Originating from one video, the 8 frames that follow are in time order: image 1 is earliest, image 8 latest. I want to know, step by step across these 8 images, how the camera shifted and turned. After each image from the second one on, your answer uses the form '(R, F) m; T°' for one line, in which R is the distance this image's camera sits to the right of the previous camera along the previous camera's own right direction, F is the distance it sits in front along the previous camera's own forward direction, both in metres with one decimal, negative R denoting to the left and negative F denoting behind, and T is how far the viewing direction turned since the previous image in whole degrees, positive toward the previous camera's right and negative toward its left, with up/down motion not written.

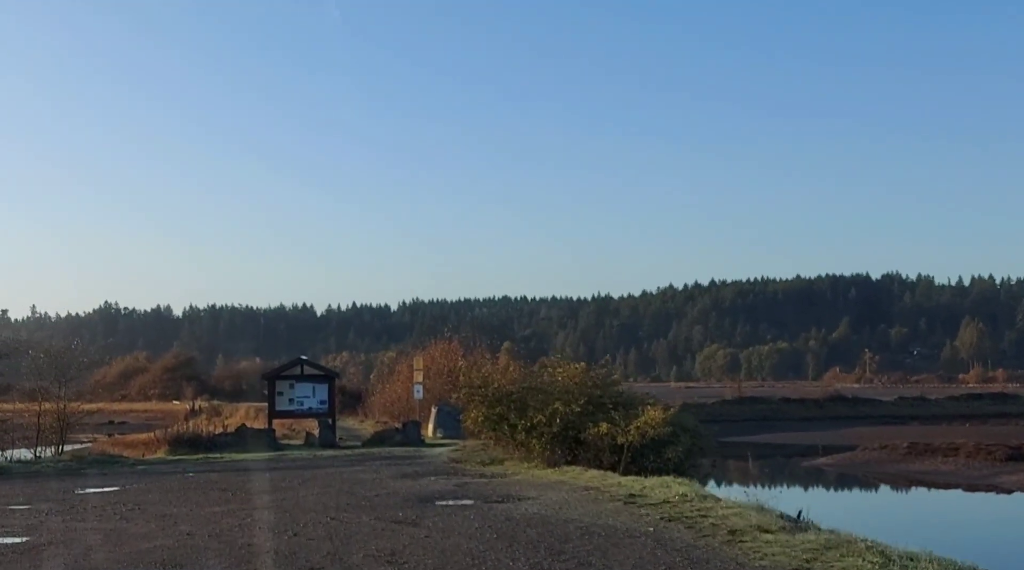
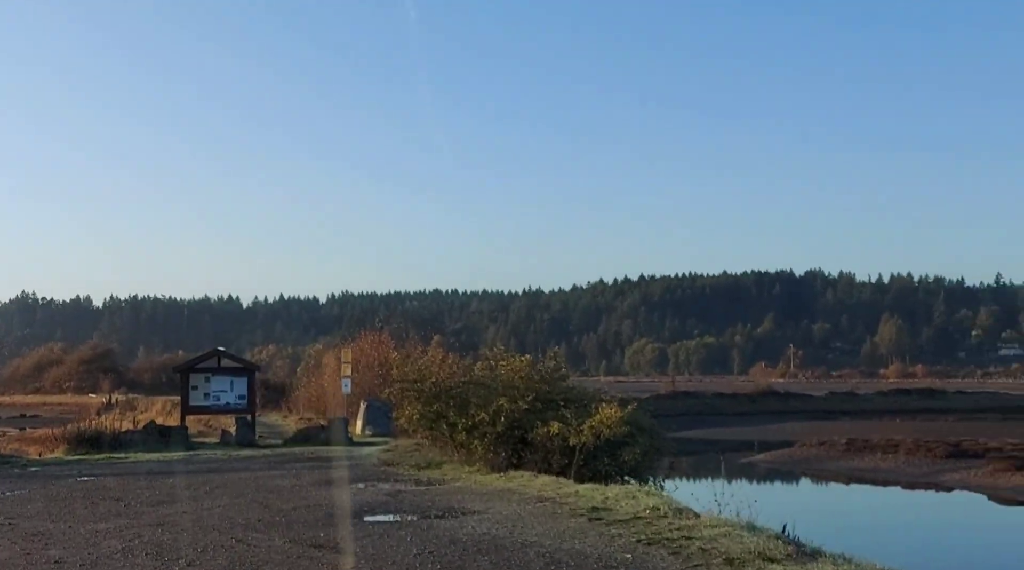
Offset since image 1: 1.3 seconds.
(-0.2, +2.1) m; +3°
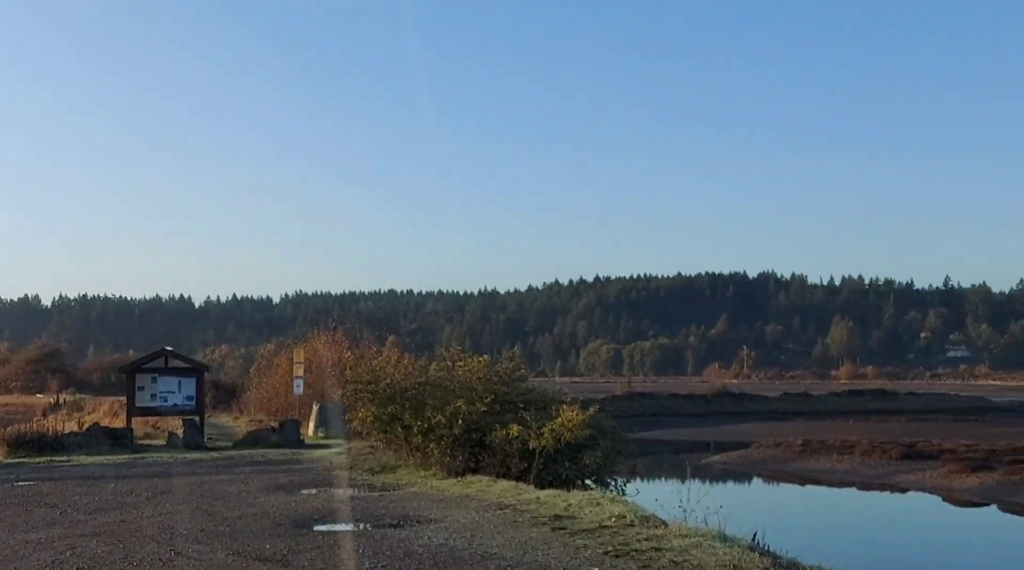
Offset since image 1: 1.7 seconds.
(0.0, +0.6) m; +2°
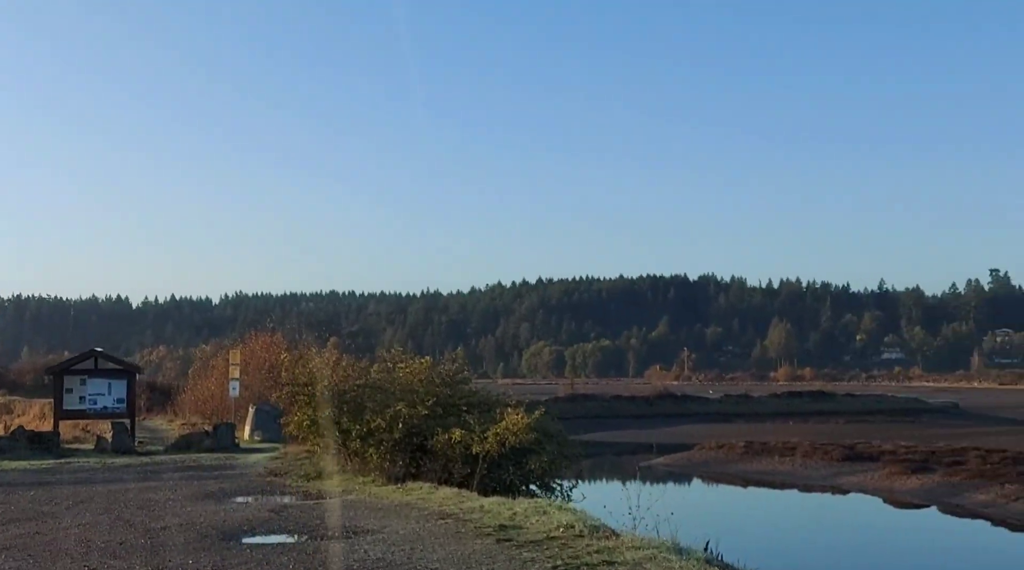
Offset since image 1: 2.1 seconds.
(0.0, +0.6) m; +3°
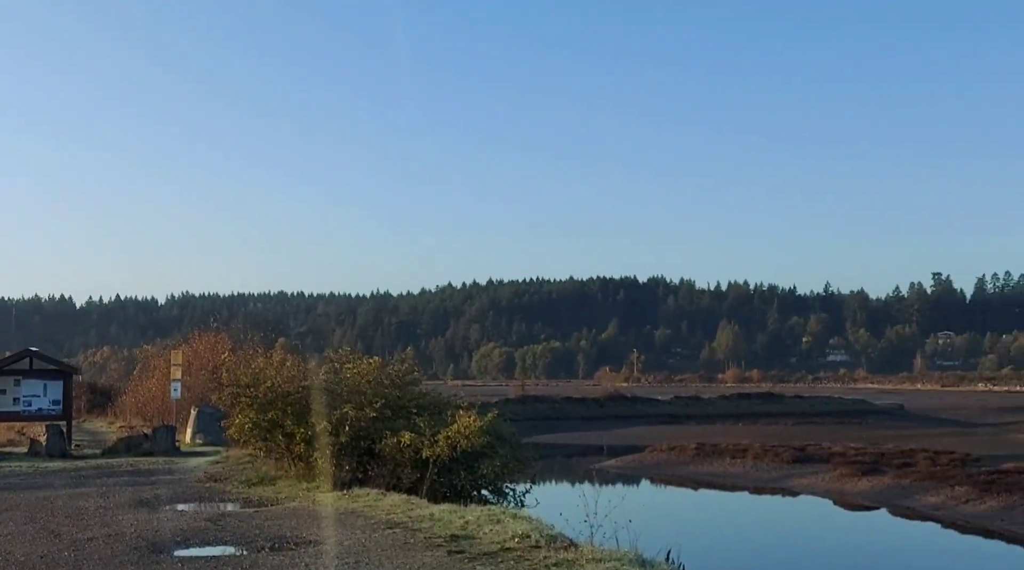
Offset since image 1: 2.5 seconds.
(0.0, +0.6) m; +2°
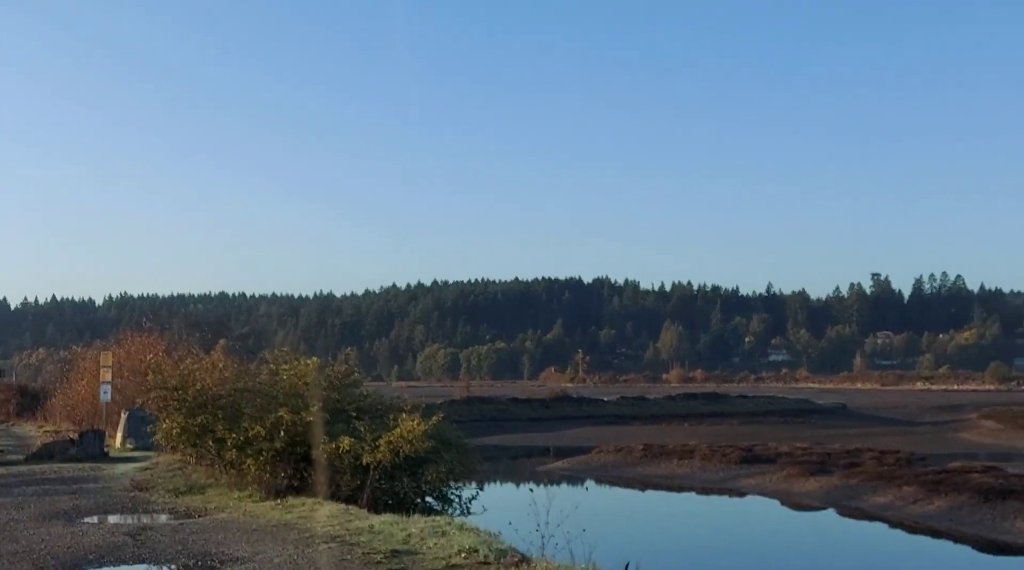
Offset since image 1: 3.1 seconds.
(0.0, +0.8) m; +3°
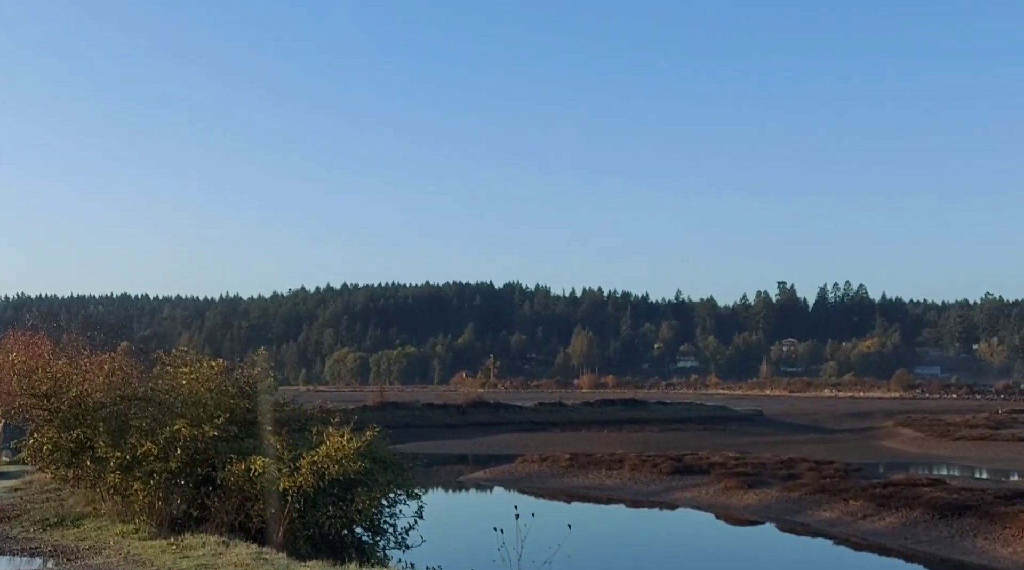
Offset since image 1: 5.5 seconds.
(-0.4, +2.7) m; +4°
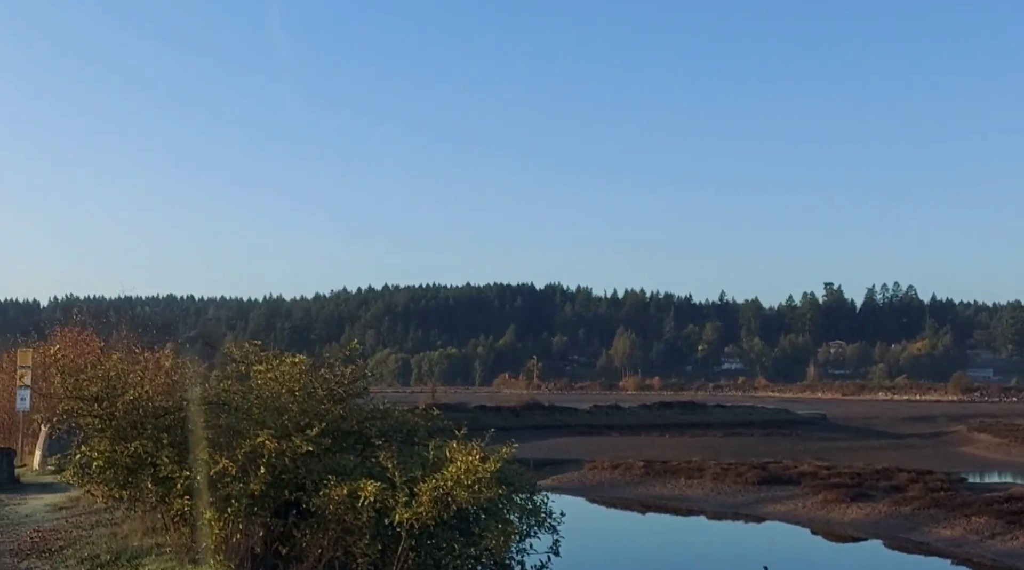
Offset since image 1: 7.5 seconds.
(-1.1, +2.8) m; -2°
